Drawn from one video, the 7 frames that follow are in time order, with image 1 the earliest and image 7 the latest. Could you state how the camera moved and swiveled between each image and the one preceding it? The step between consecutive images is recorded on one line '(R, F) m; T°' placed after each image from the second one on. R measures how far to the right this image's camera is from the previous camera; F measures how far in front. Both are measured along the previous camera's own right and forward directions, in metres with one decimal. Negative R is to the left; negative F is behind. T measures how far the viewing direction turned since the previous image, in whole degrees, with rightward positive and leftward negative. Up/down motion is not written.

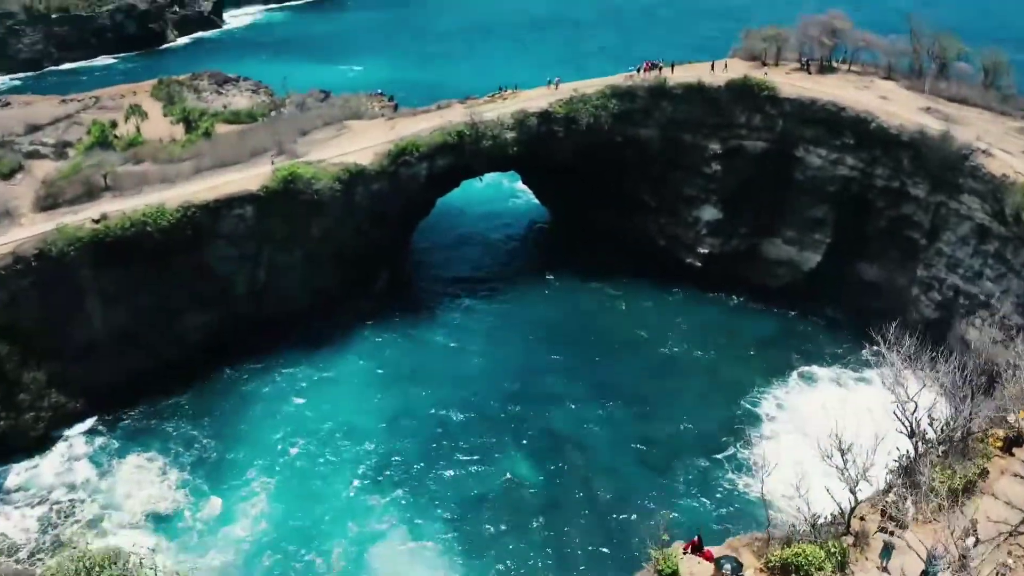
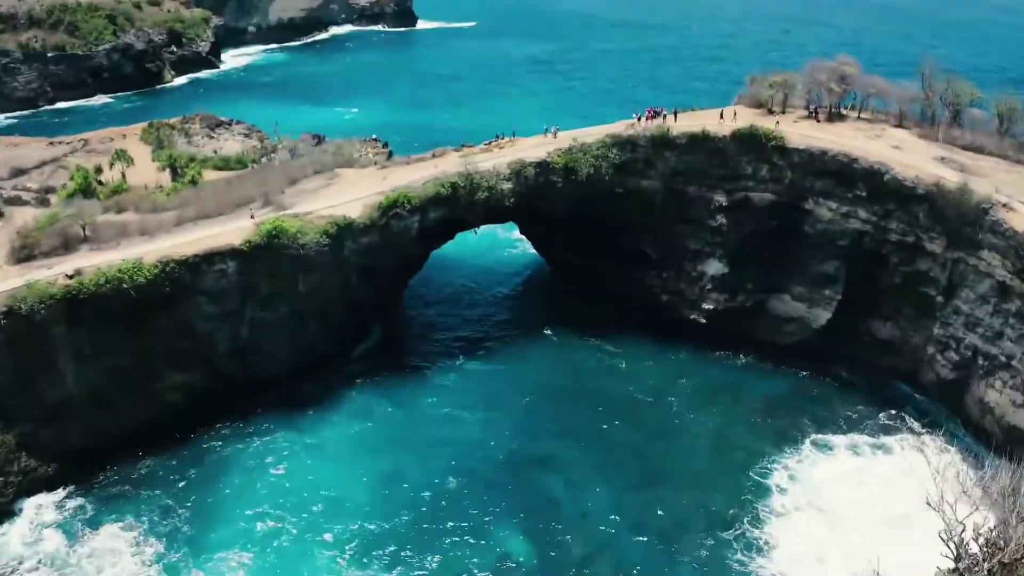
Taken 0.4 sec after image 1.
(+0.1, +1.3) m; 0°
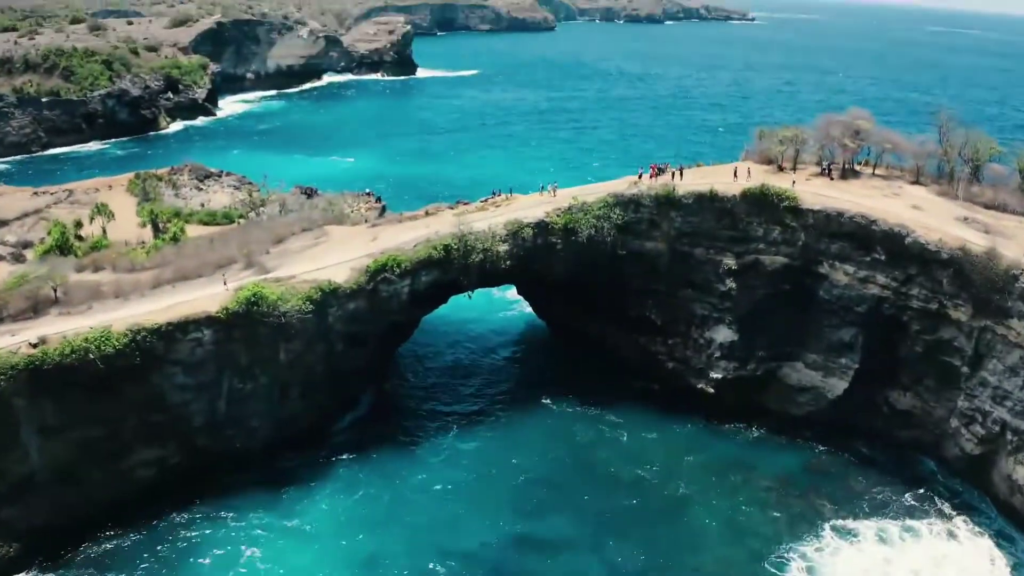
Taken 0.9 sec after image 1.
(+0.1, +1.6) m; 0°
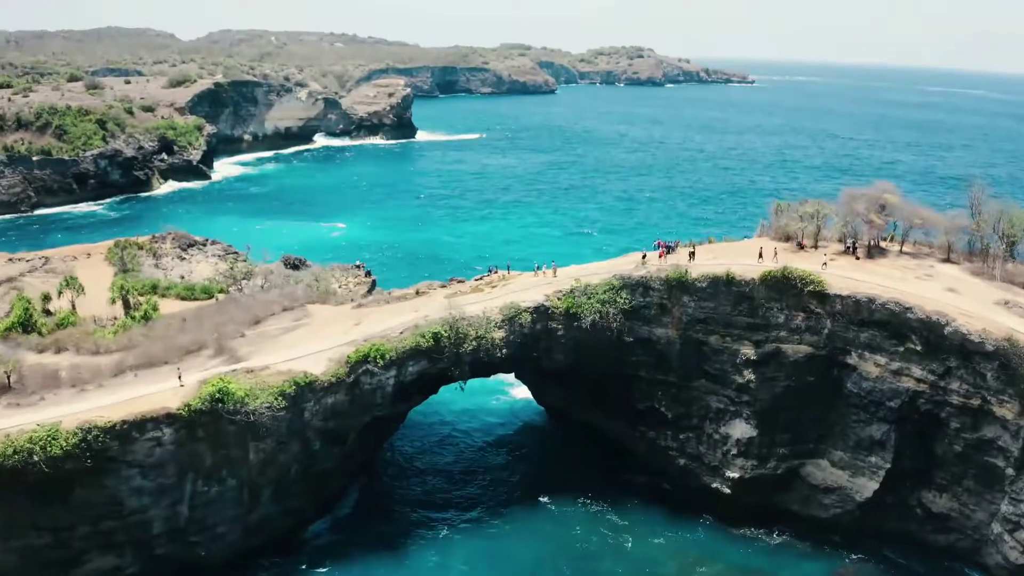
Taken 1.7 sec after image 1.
(+0.1, +2.3) m; 0°
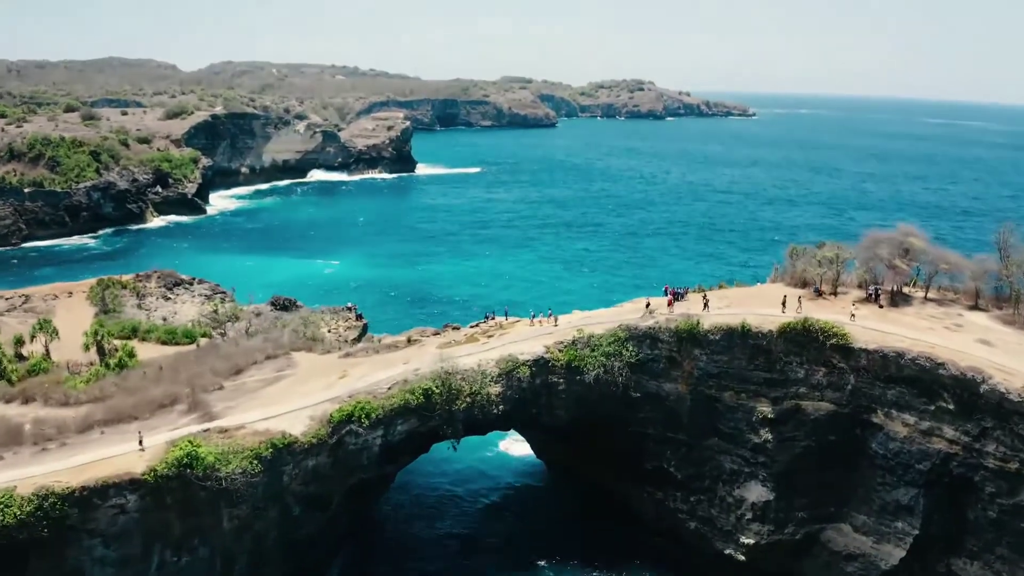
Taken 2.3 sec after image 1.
(+0.1, +1.7) m; 0°
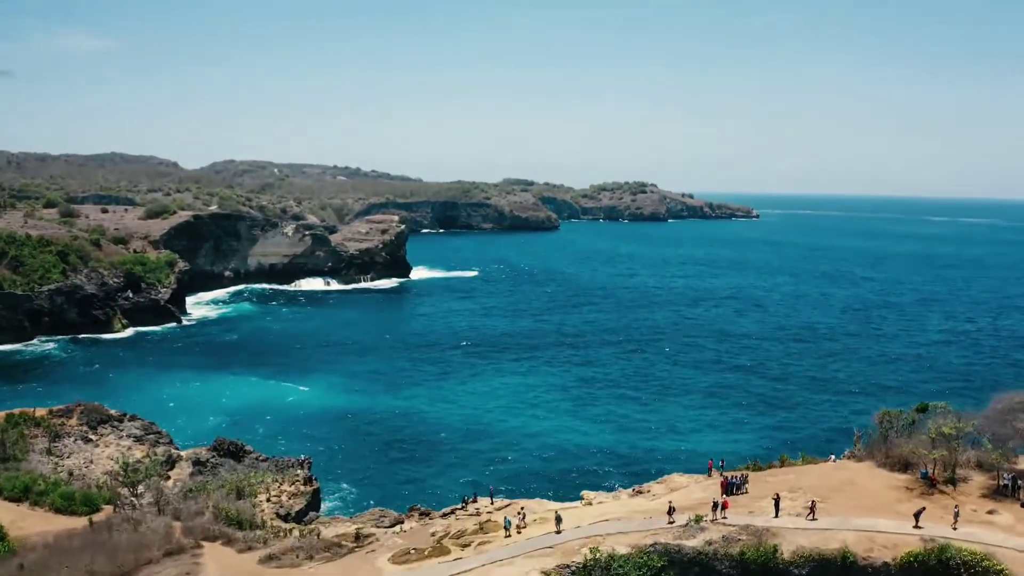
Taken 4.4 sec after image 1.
(+0.2, +6.7) m; 0°
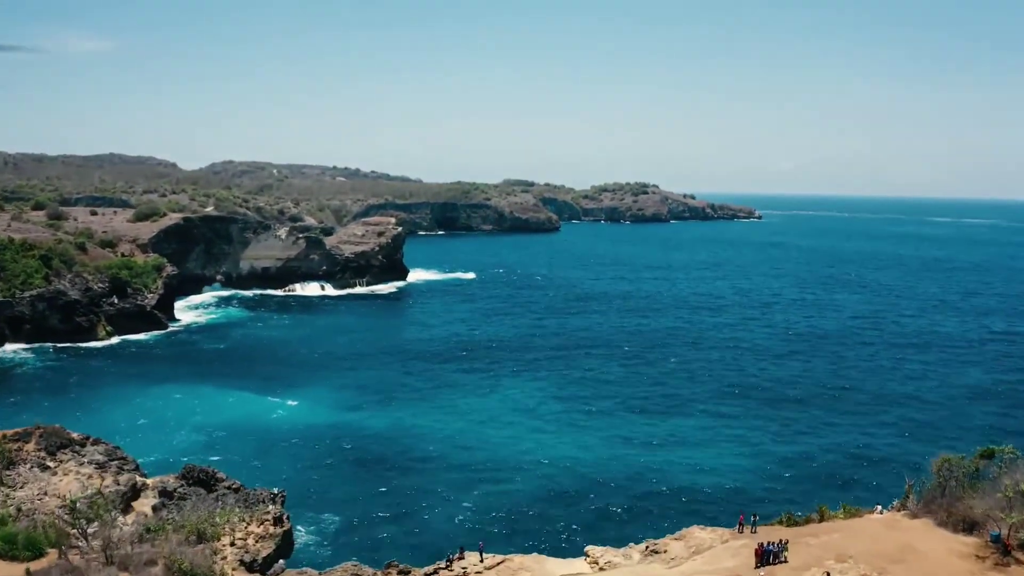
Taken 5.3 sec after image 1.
(+0.1, +2.7) m; 0°
